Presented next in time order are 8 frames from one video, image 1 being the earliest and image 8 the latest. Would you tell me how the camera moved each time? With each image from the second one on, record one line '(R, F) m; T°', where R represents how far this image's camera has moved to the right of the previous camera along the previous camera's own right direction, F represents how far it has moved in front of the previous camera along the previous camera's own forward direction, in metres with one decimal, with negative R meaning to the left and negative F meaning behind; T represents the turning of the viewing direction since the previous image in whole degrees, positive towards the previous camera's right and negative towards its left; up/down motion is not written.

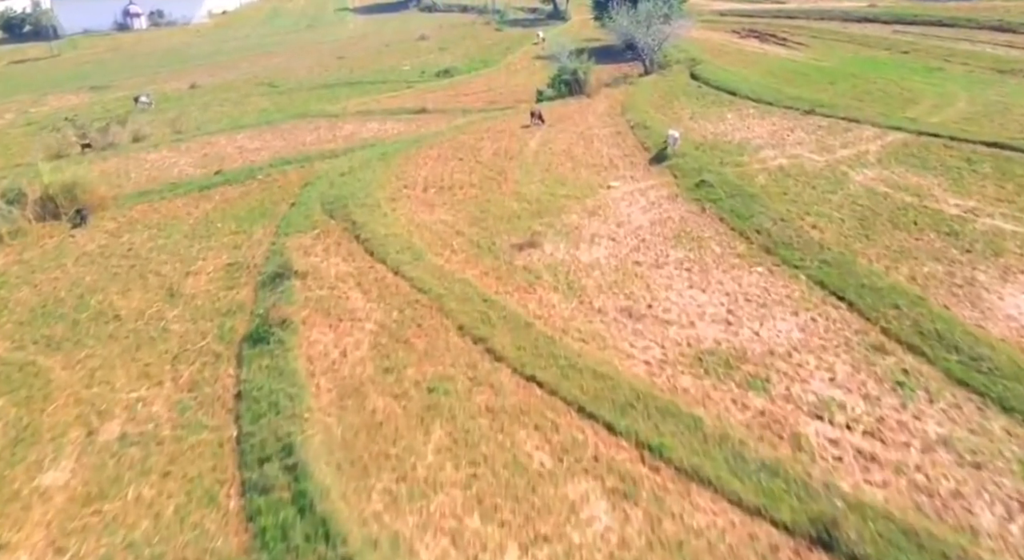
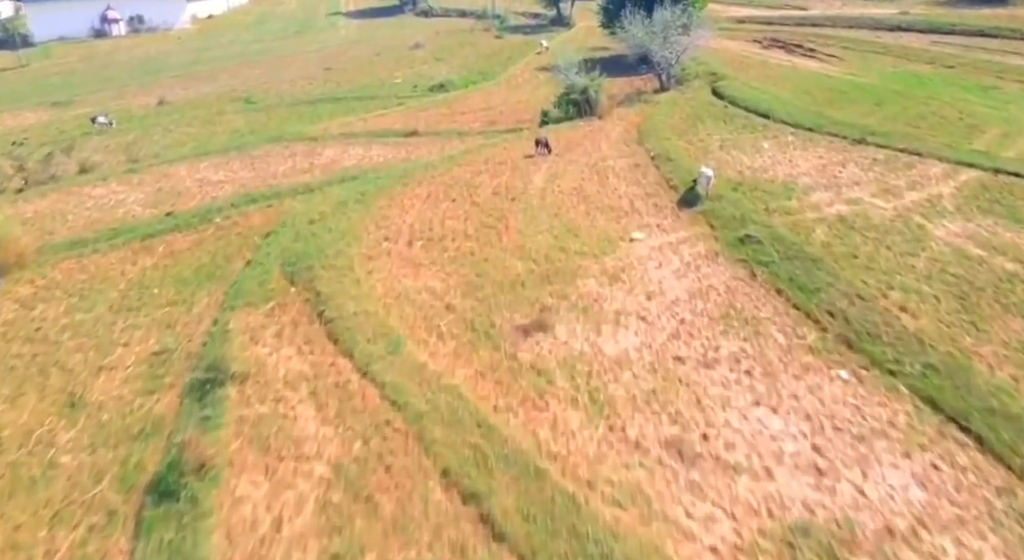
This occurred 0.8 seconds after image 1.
(-0.1, +3.9) m; 0°
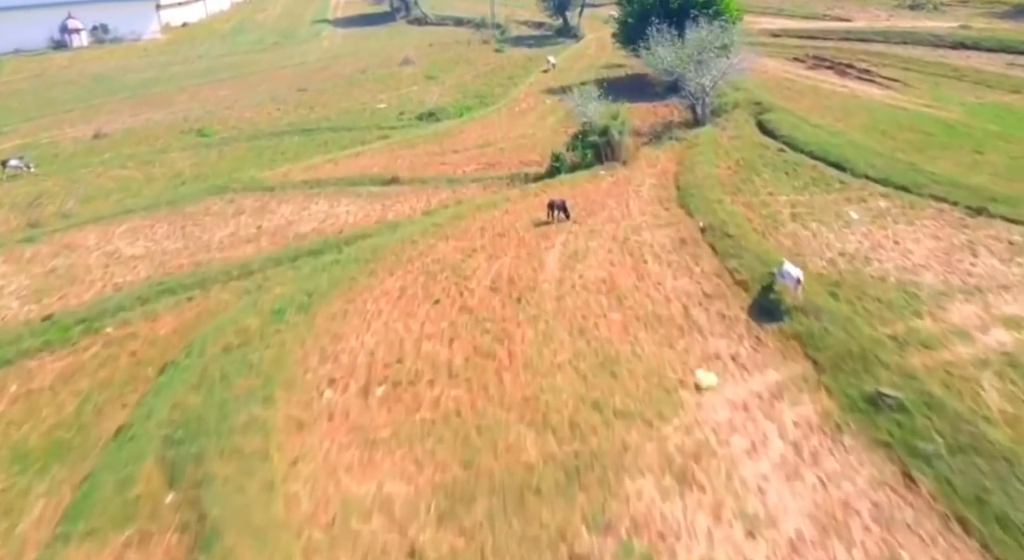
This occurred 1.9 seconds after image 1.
(-0.1, +6.1) m; 0°
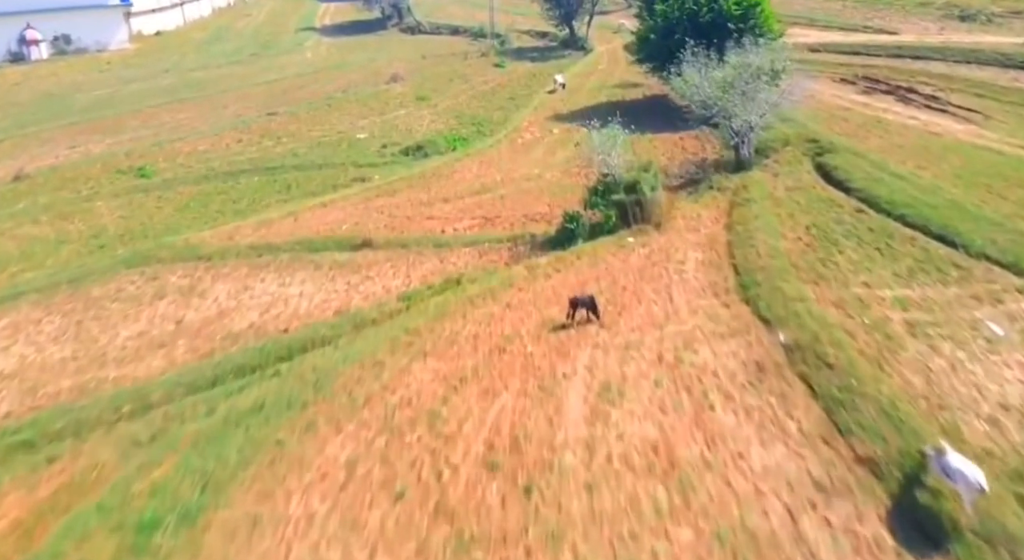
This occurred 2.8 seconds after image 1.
(-0.1, +5.4) m; 0°
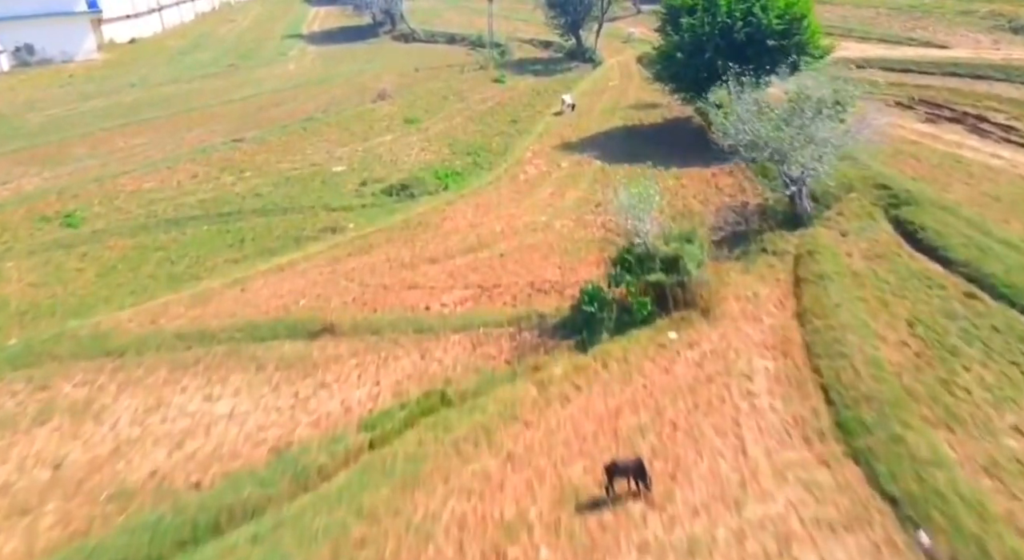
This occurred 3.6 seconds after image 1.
(-0.1, +4.5) m; 0°
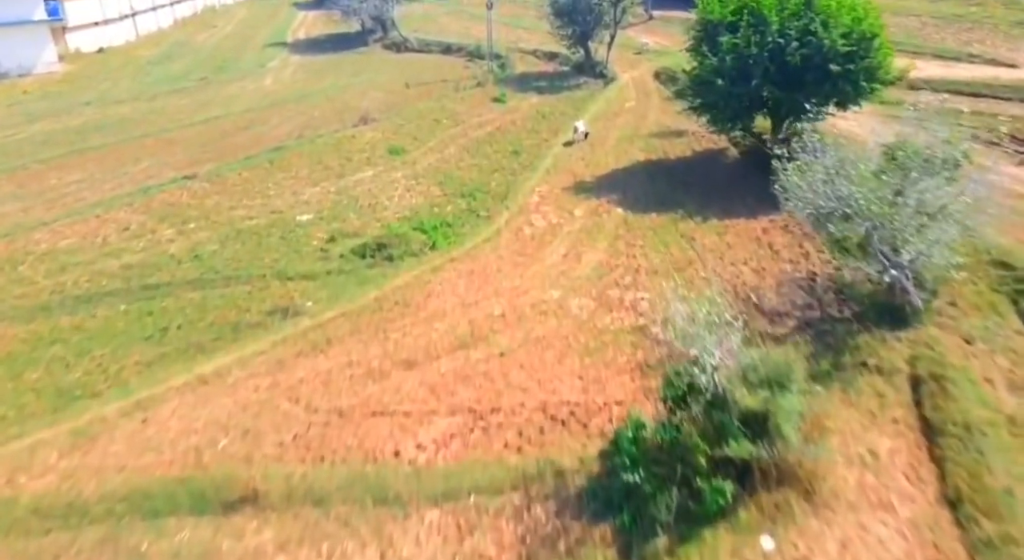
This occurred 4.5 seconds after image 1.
(-0.1, +4.9) m; 0°
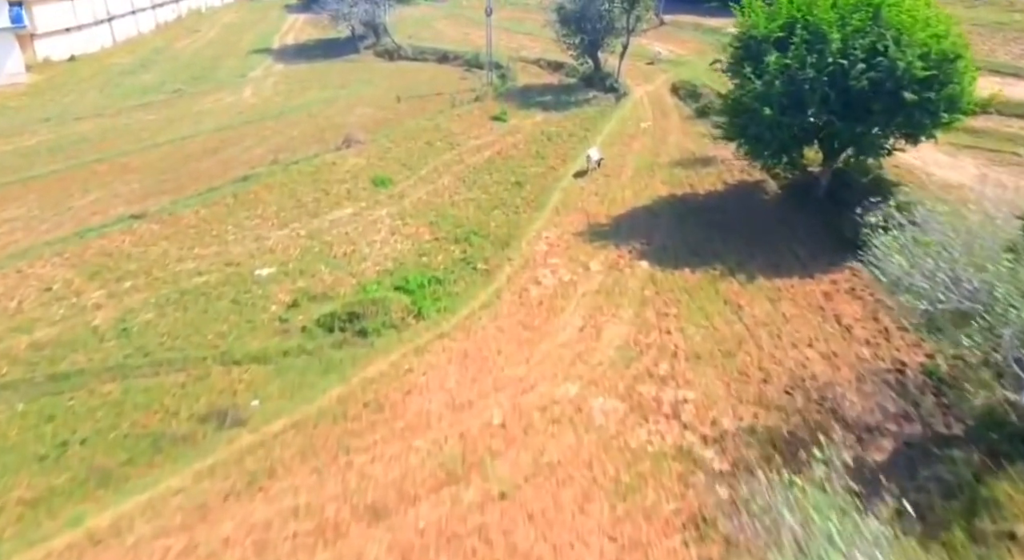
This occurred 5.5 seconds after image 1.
(-0.1, +3.8) m; 0°
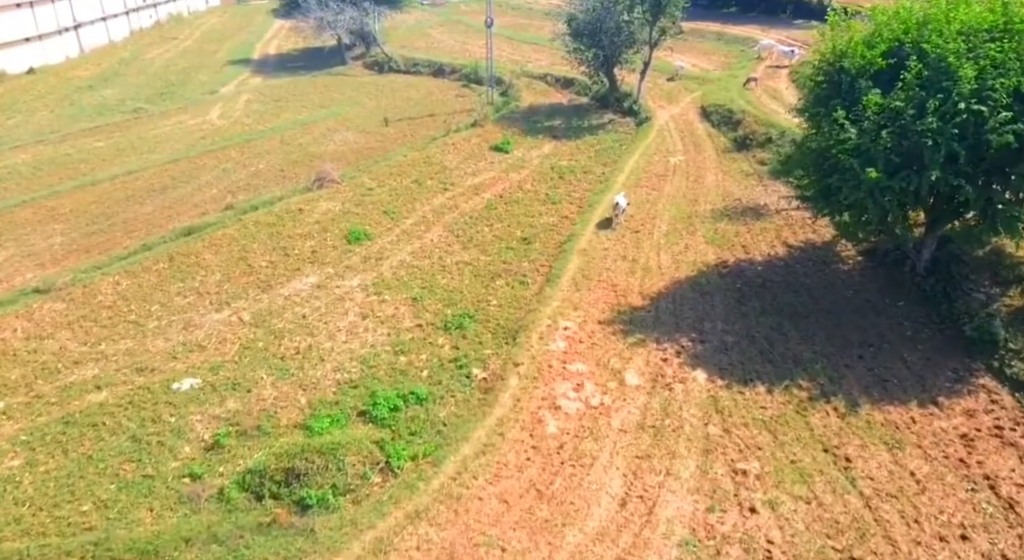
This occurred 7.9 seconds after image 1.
(-0.2, +4.9) m; 0°
